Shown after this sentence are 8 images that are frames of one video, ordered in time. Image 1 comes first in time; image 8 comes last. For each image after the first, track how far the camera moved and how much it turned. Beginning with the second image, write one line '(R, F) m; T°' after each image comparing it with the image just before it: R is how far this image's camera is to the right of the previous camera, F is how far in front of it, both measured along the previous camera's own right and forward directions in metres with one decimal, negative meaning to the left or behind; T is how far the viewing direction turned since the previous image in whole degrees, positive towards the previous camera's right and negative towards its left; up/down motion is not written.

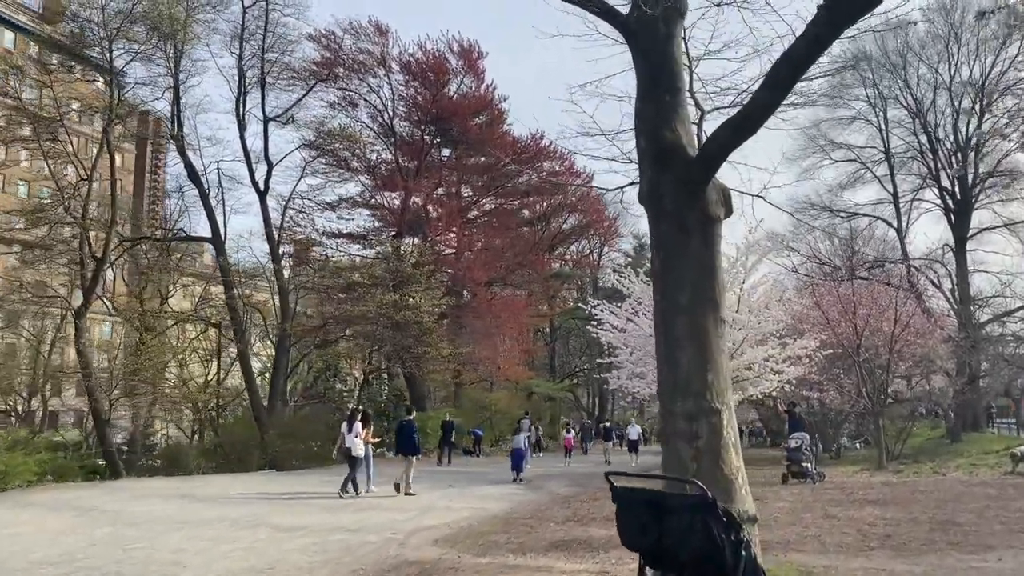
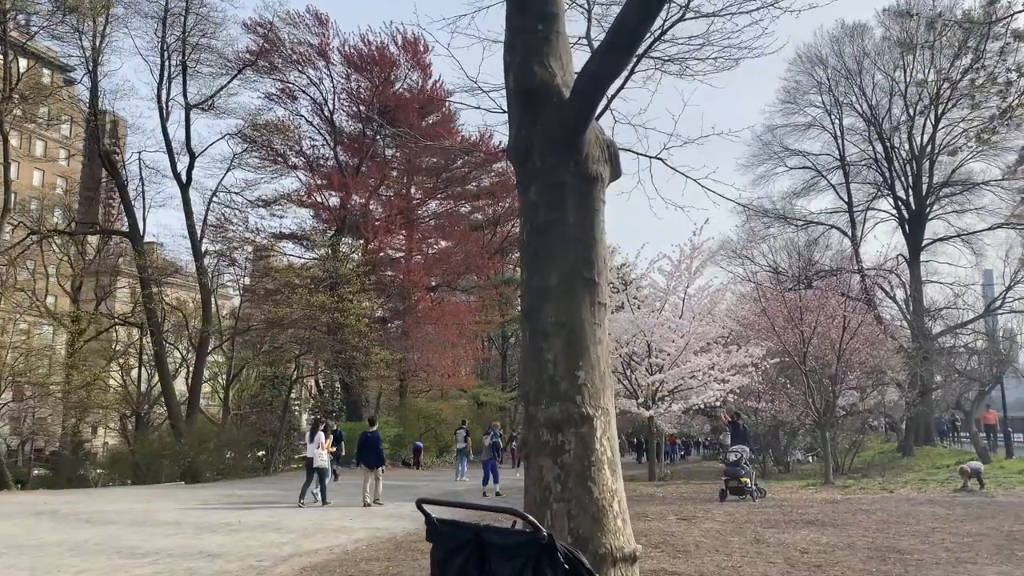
(+0.9, +1.4) m; +2°
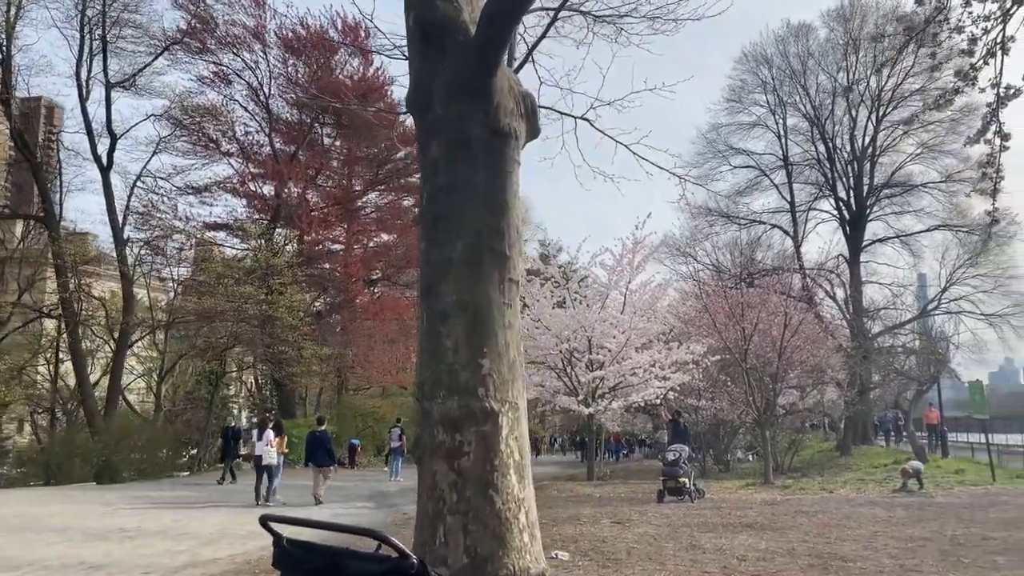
(+0.3, +0.7) m; +4°
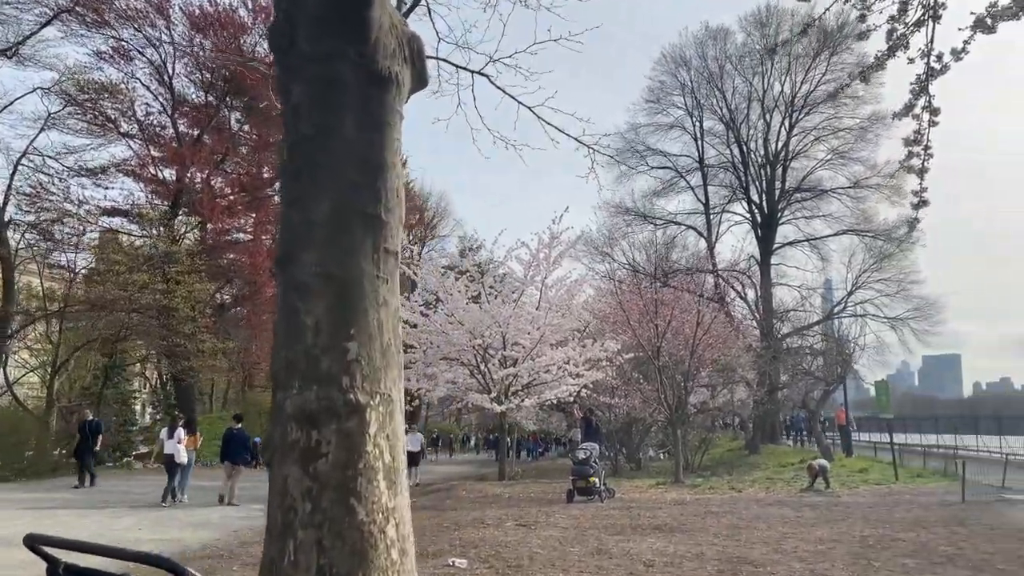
(+0.2, +0.6) m; +5°
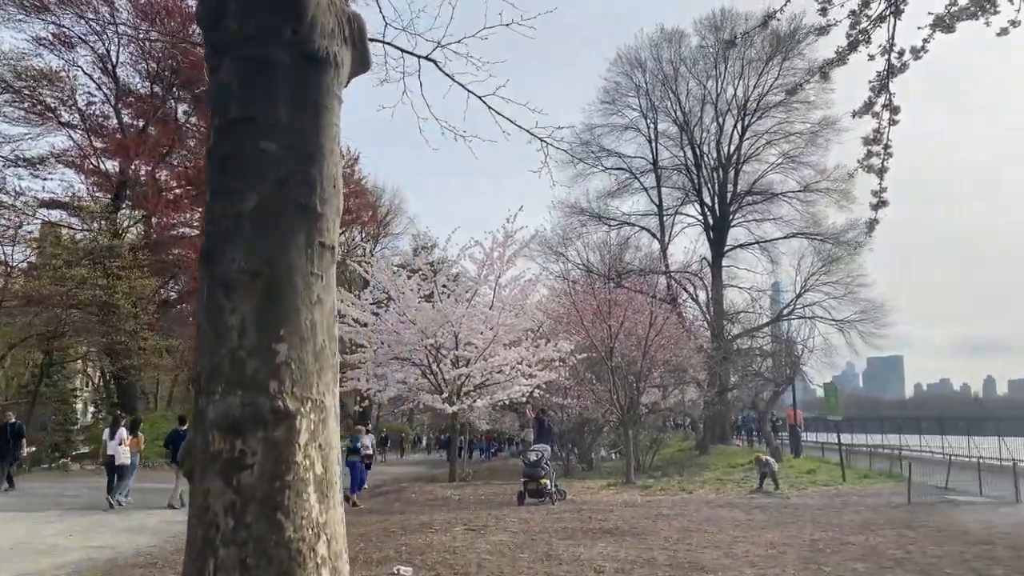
(0.0, +0.2) m; +3°
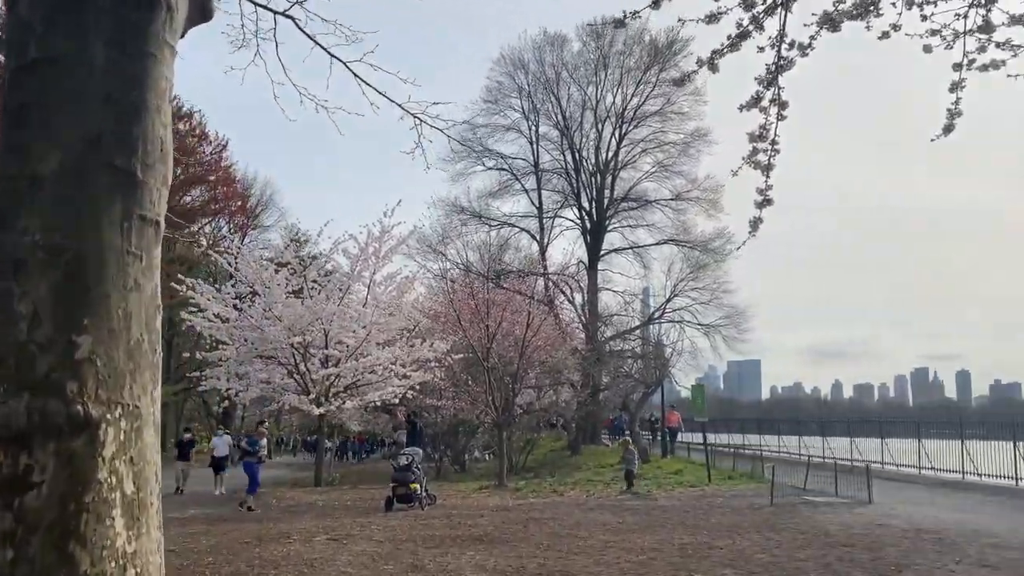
(+0.1, +0.4) m; +8°
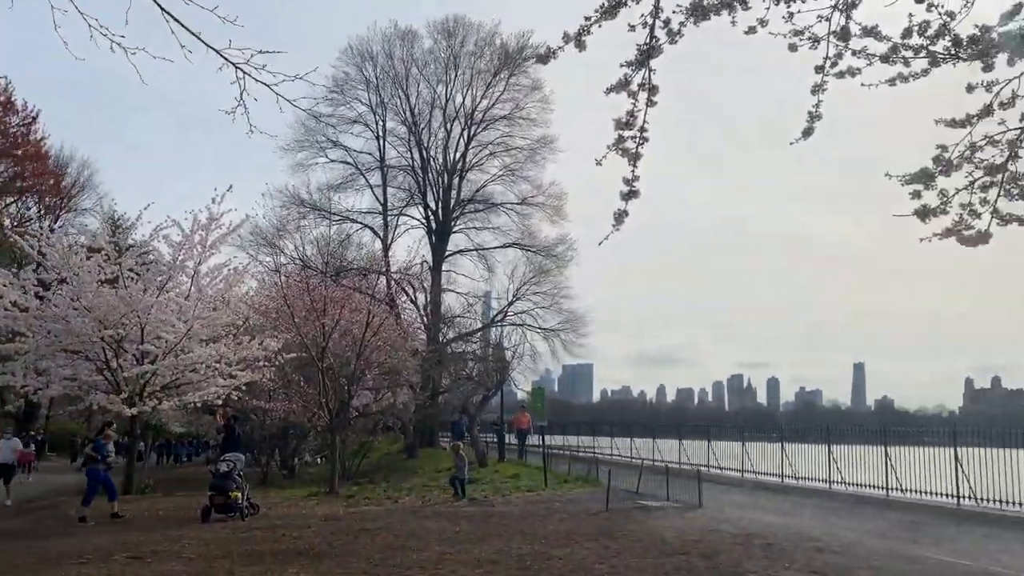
(0.0, +0.5) m; +11°
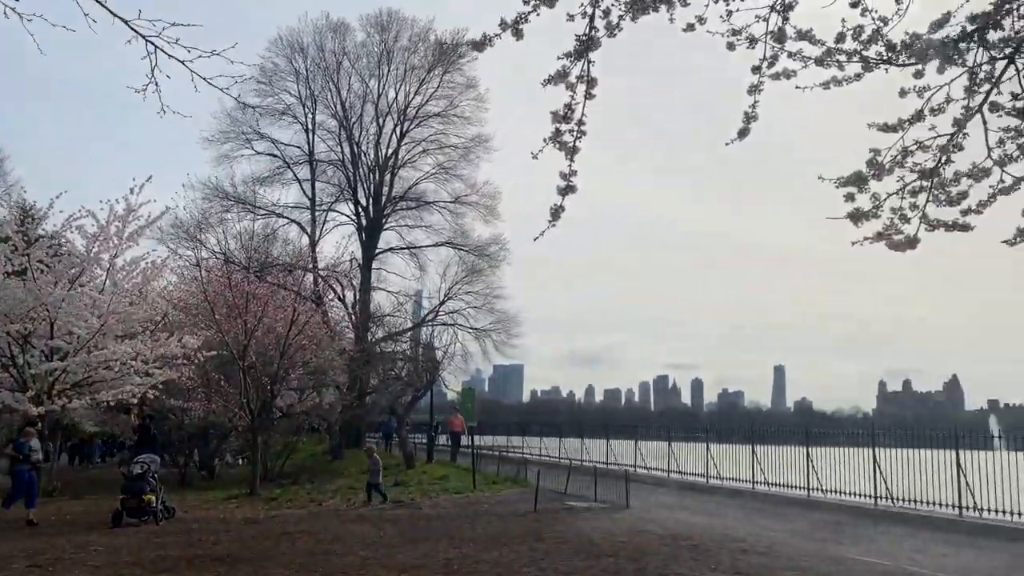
(0.0, +0.2) m; +5°
